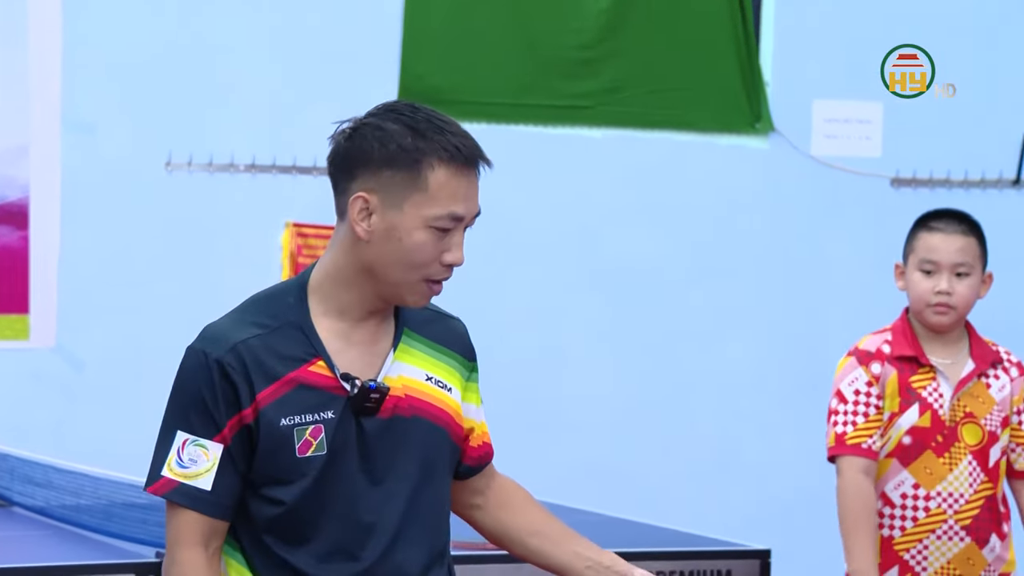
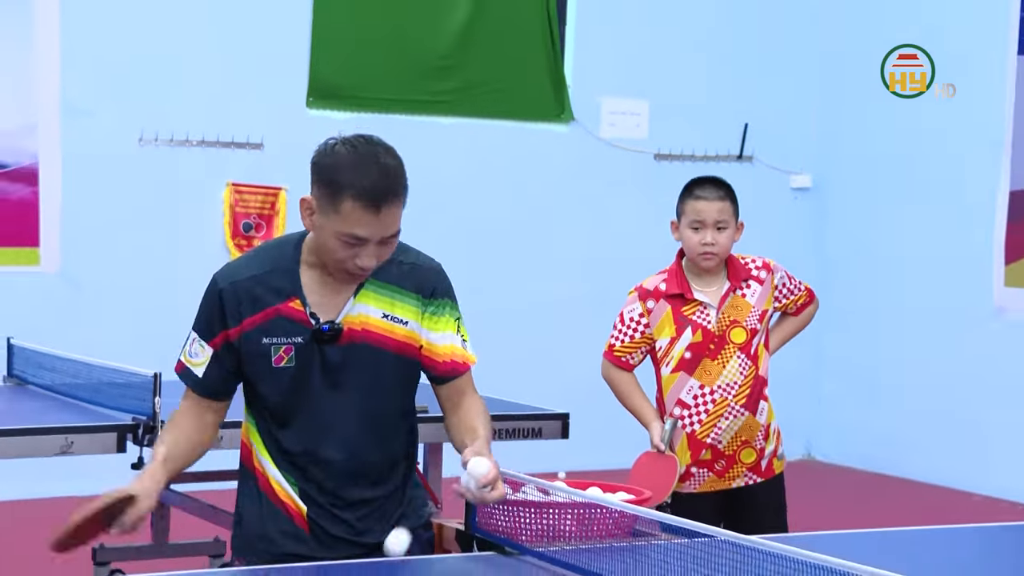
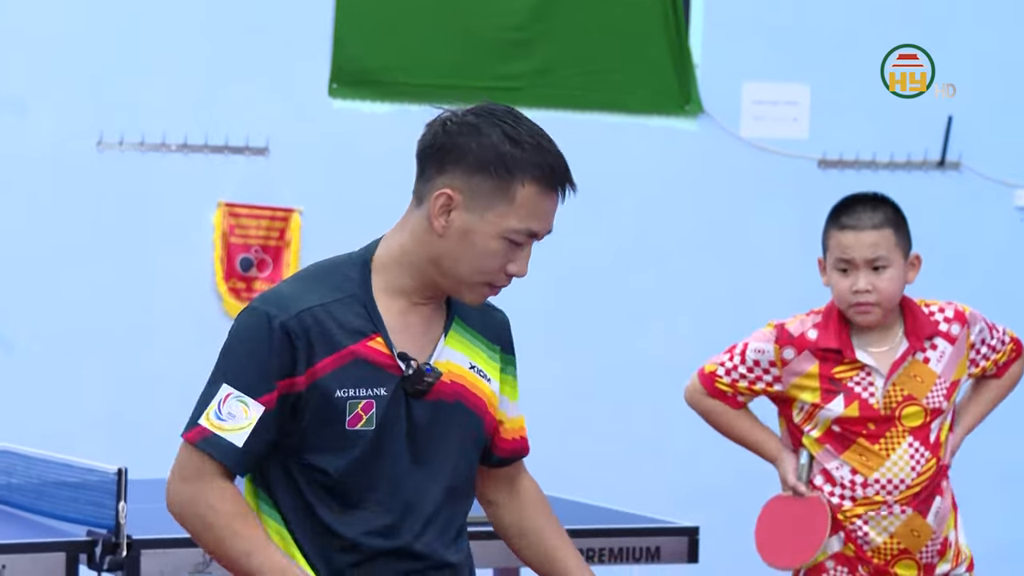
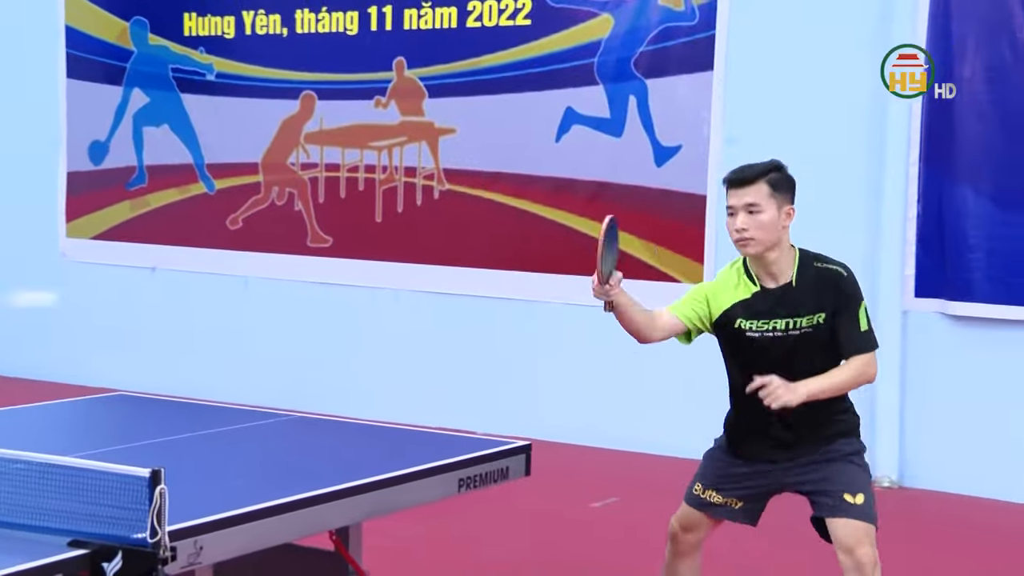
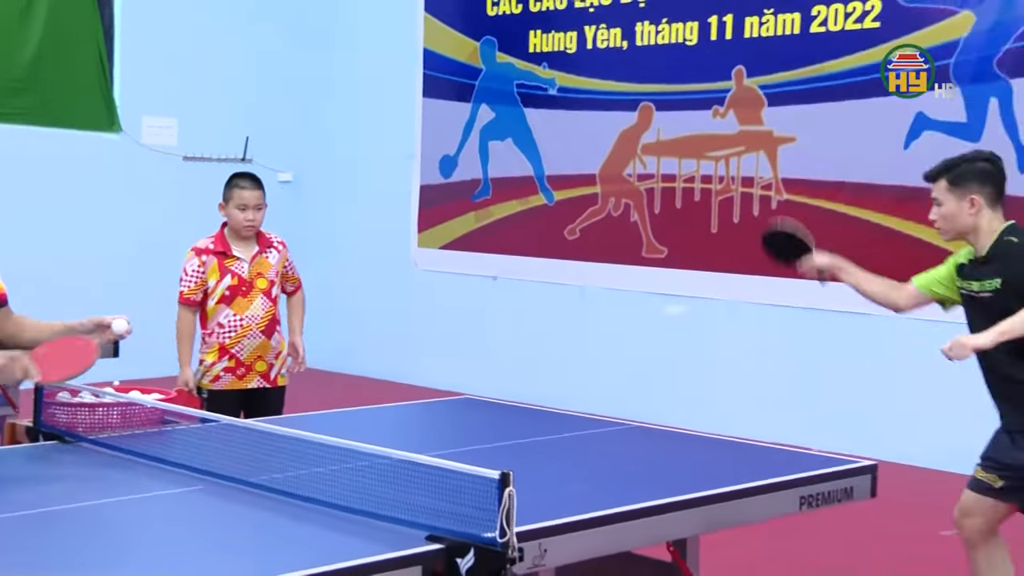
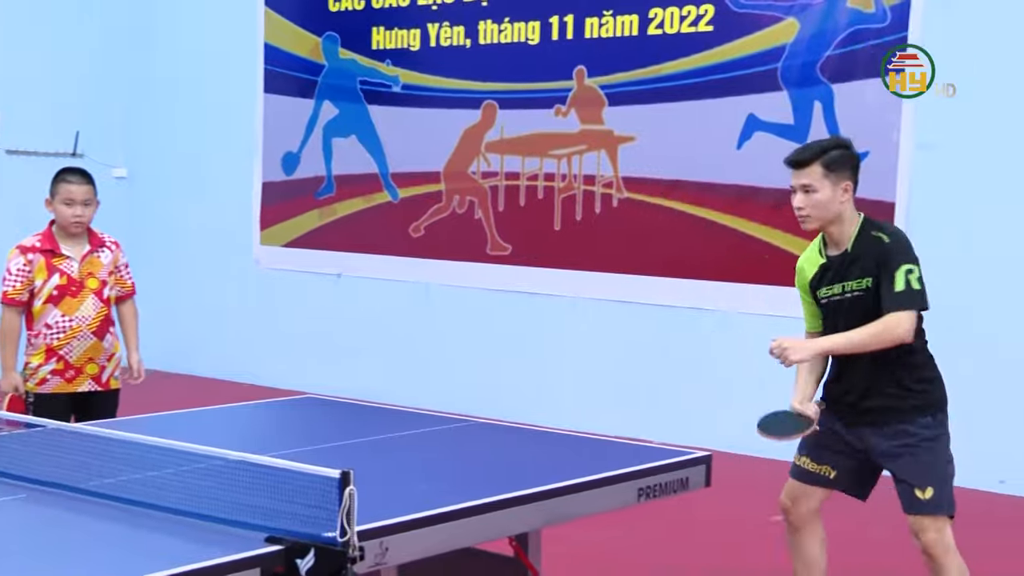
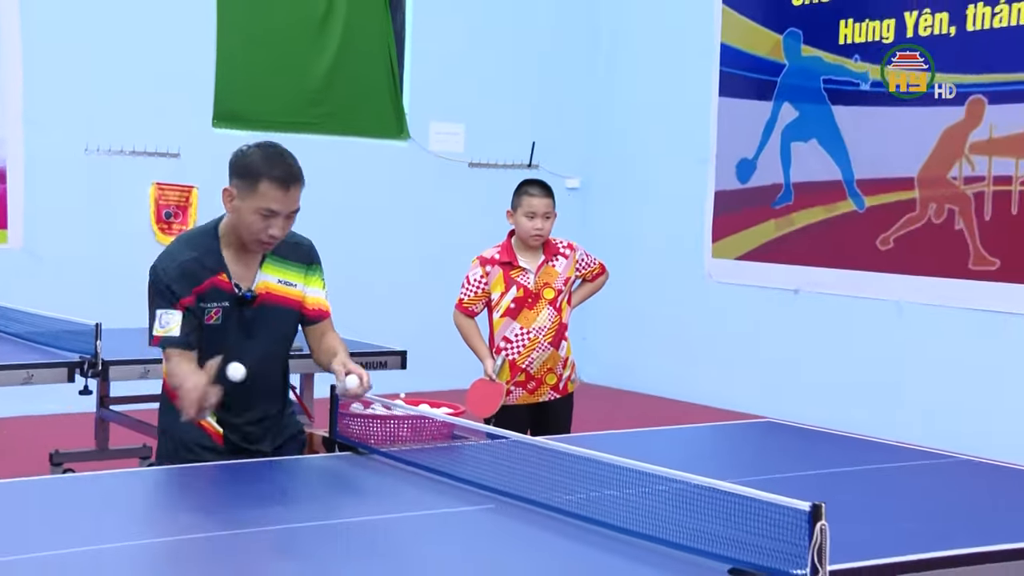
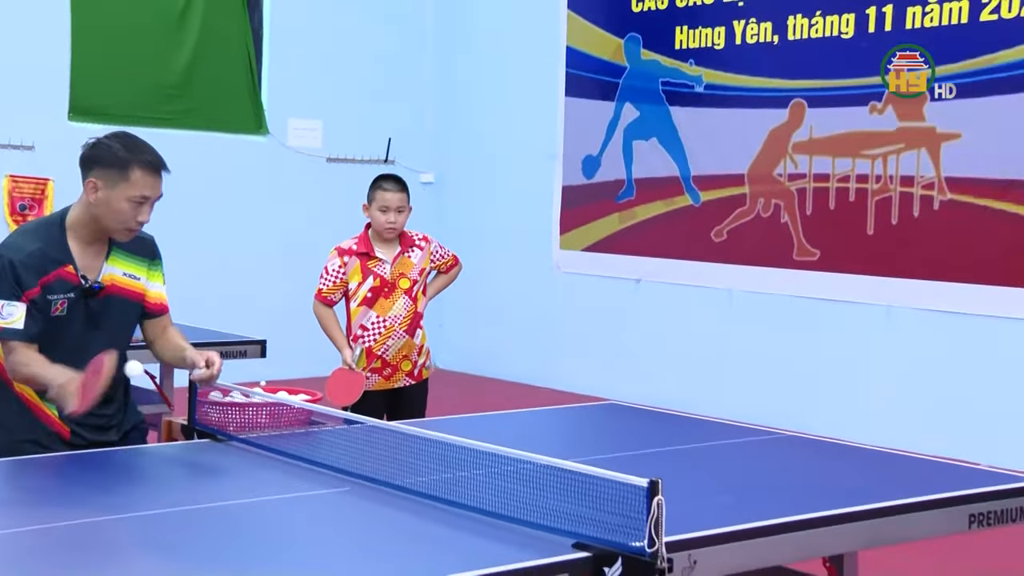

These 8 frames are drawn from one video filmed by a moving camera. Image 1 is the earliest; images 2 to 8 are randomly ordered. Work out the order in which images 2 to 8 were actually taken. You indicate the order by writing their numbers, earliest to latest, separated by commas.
3, 2, 7, 8, 5, 6, 4
